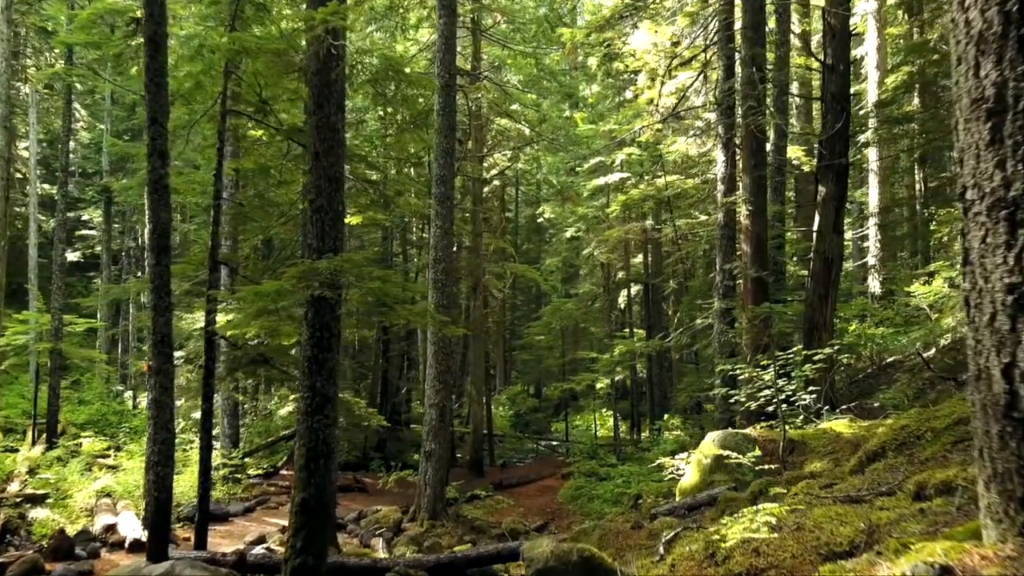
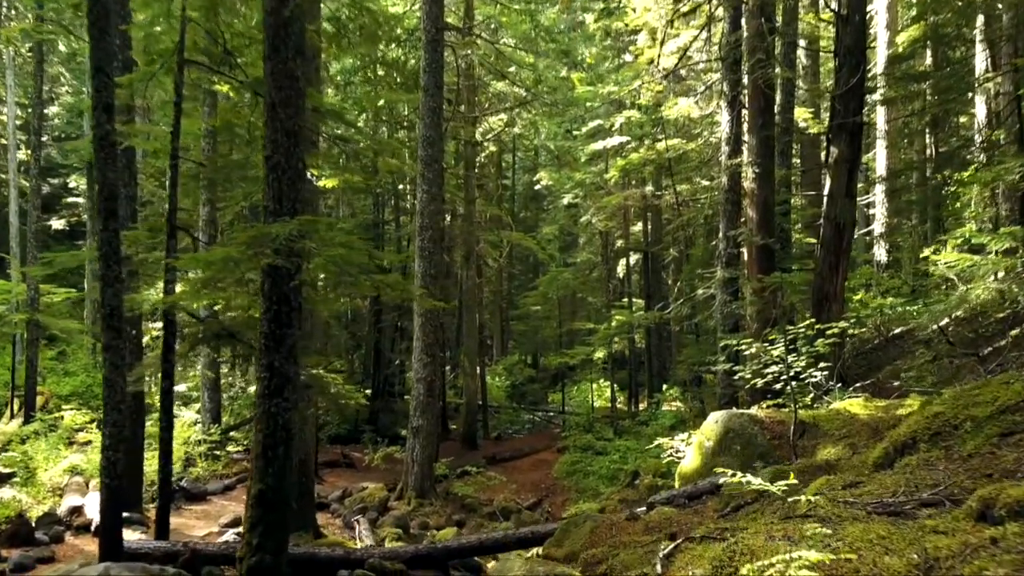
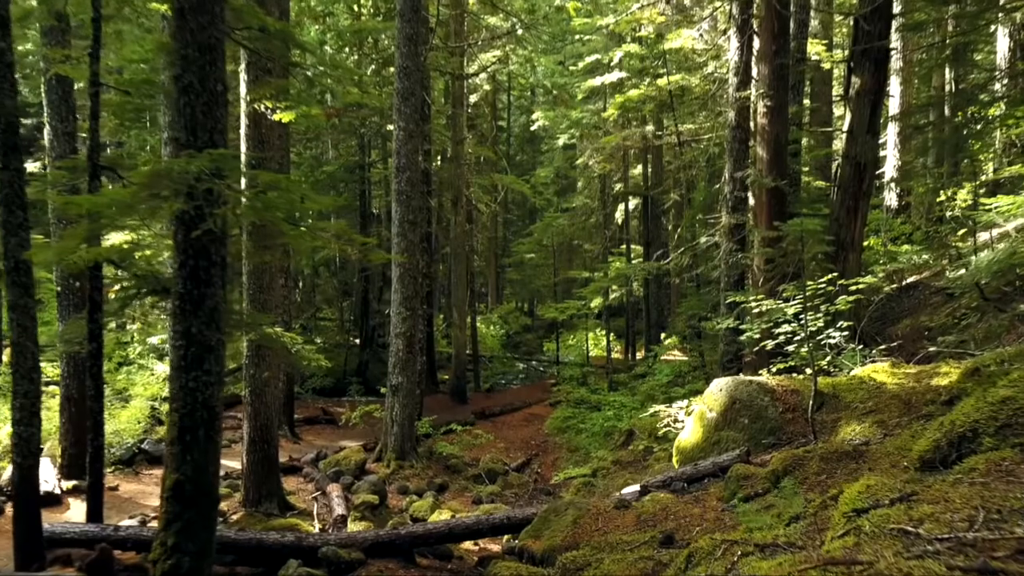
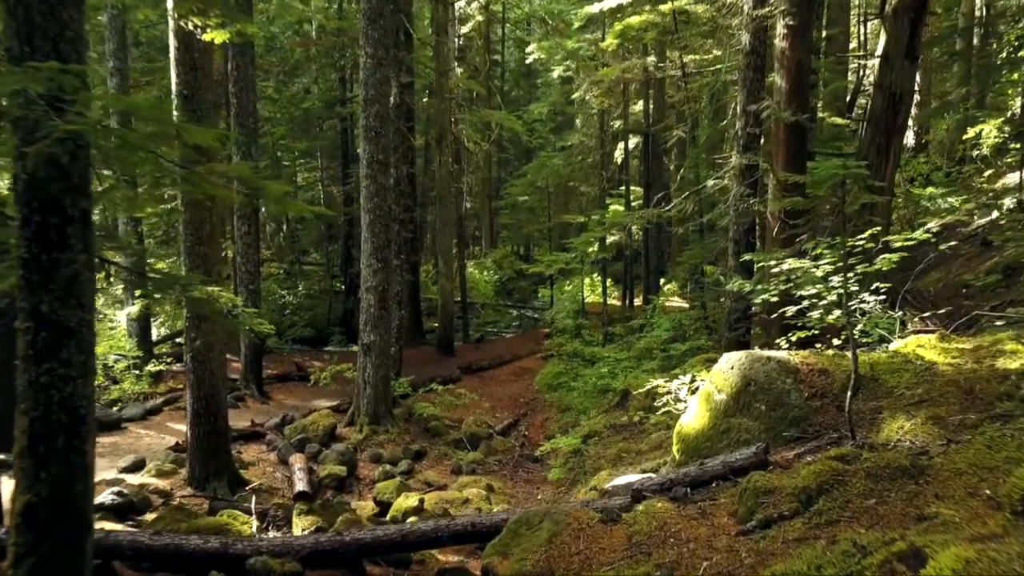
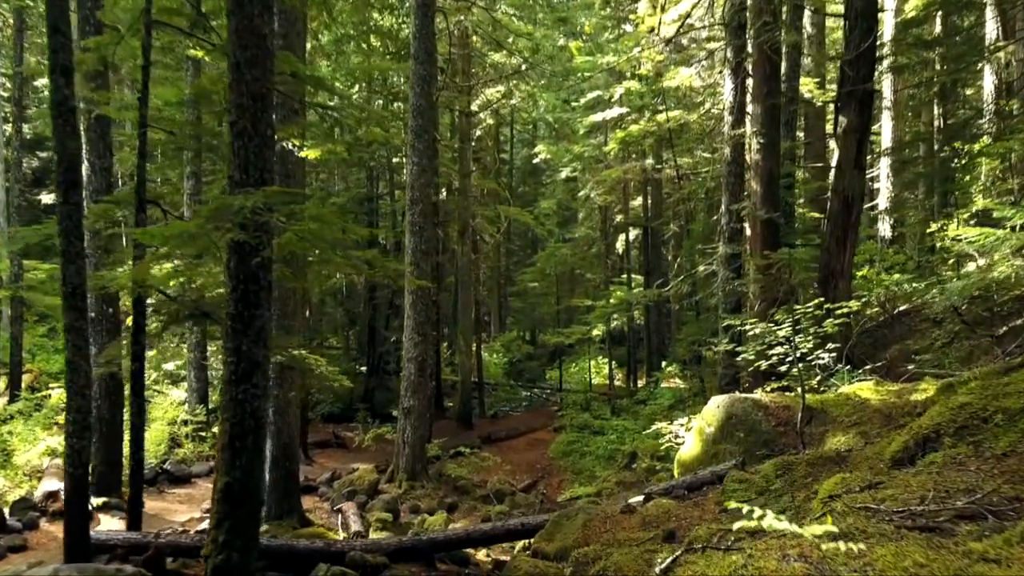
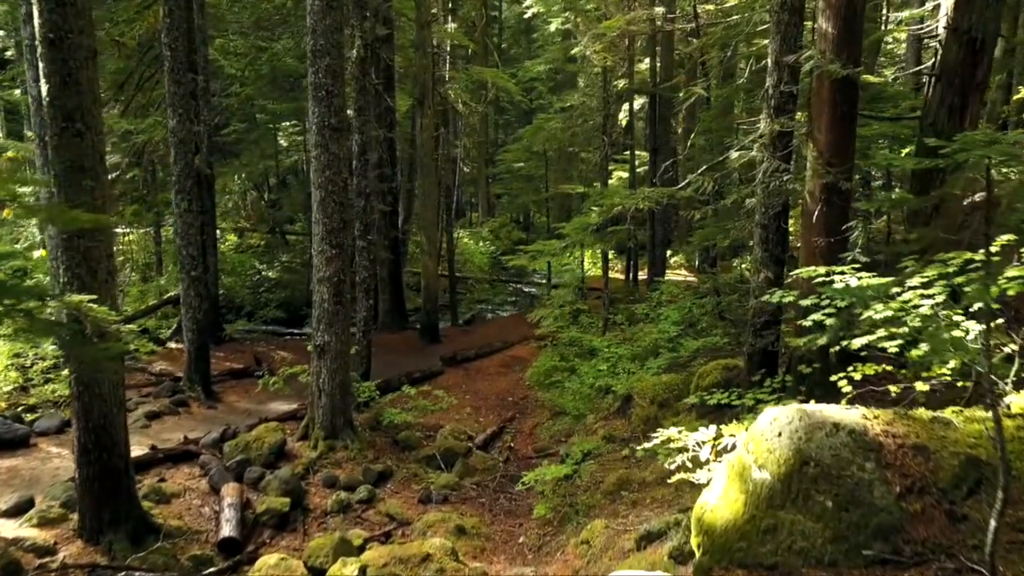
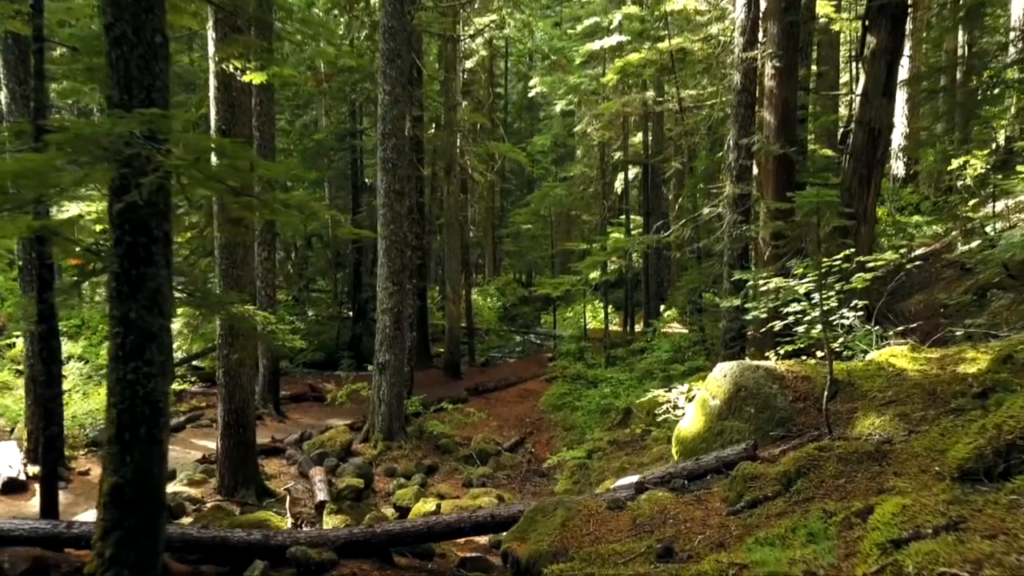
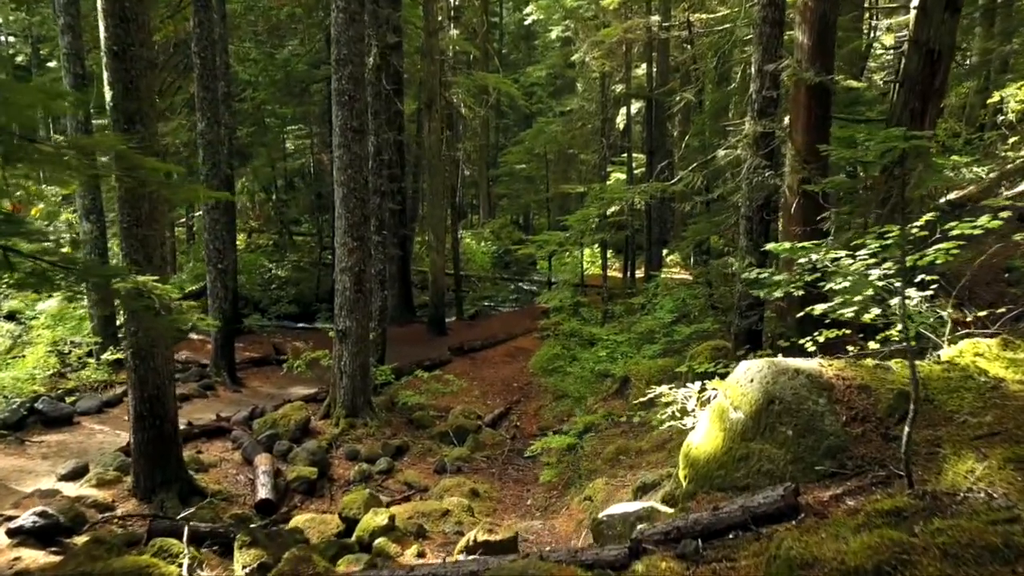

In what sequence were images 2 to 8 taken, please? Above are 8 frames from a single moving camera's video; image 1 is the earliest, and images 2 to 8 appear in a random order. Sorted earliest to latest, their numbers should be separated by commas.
2, 5, 3, 7, 4, 8, 6
